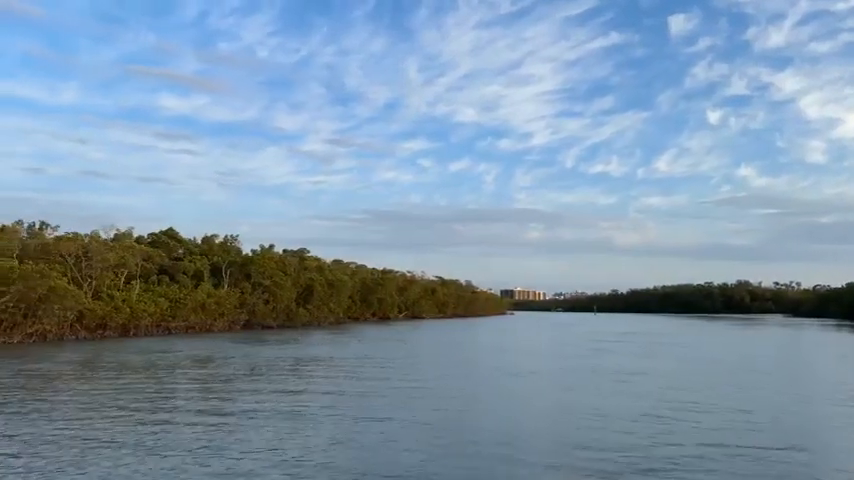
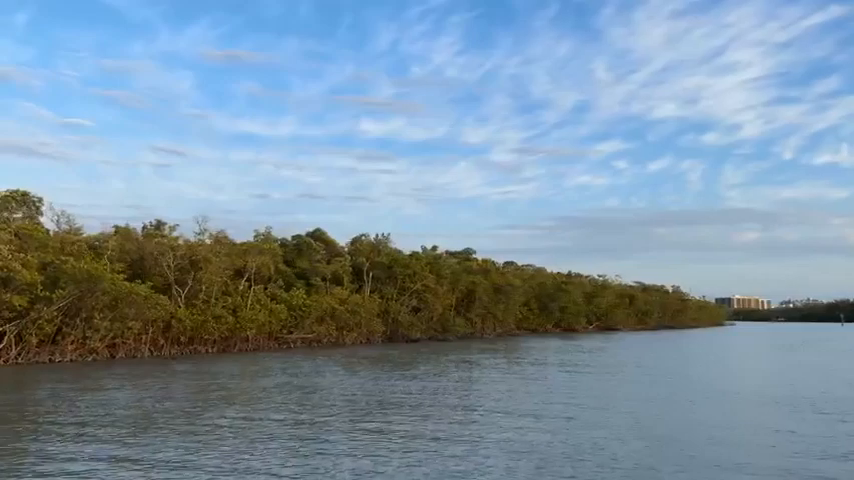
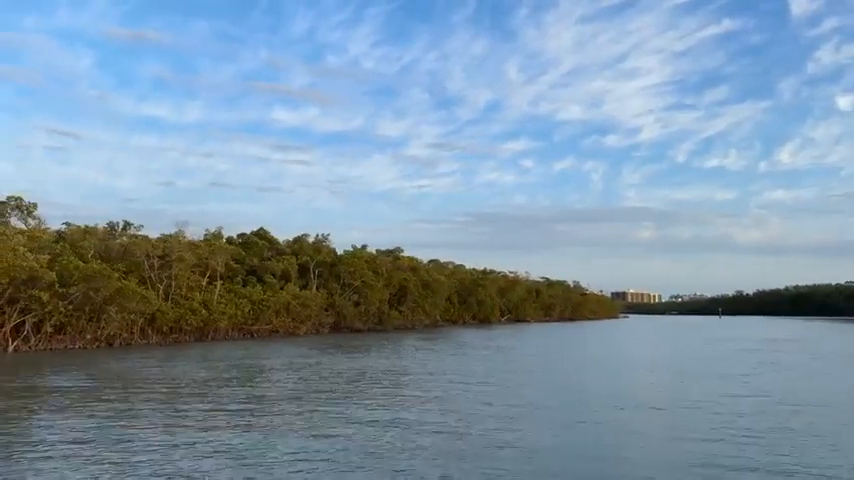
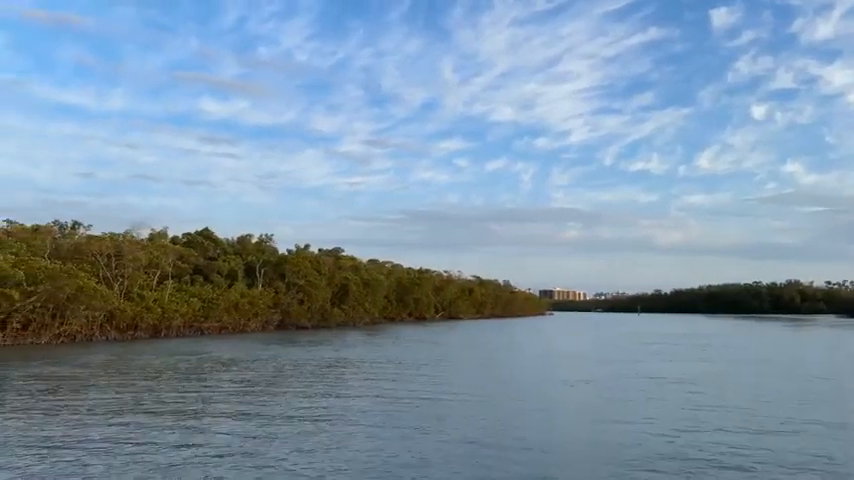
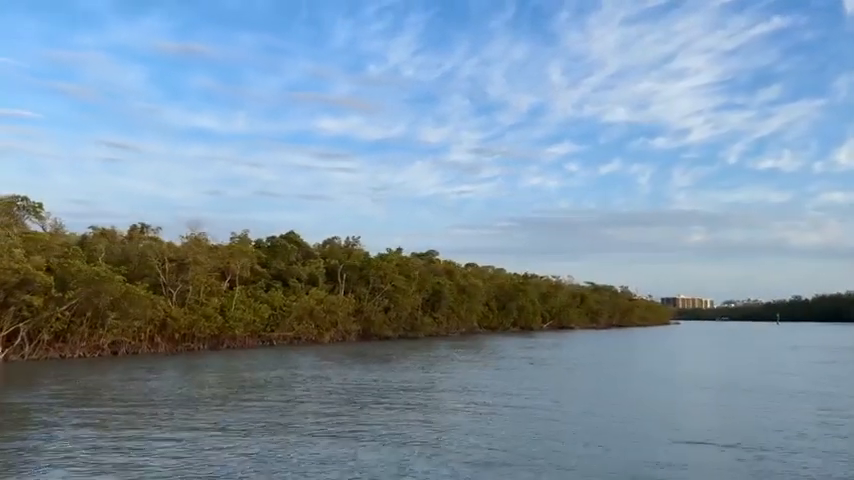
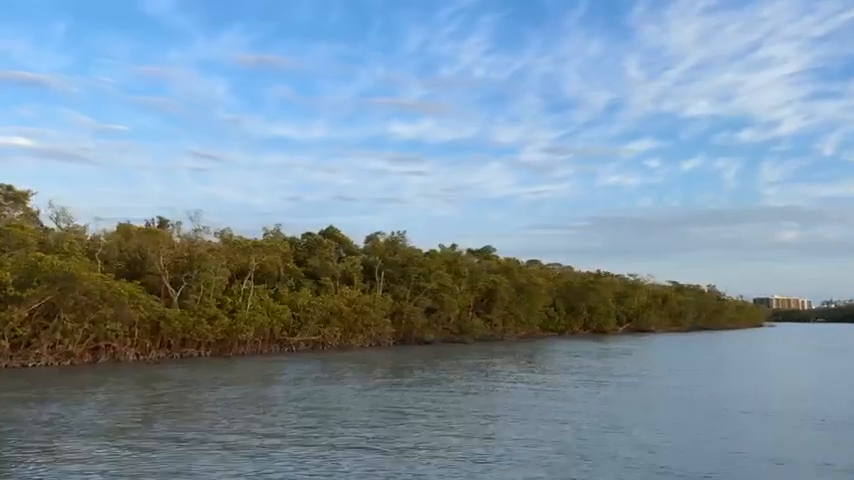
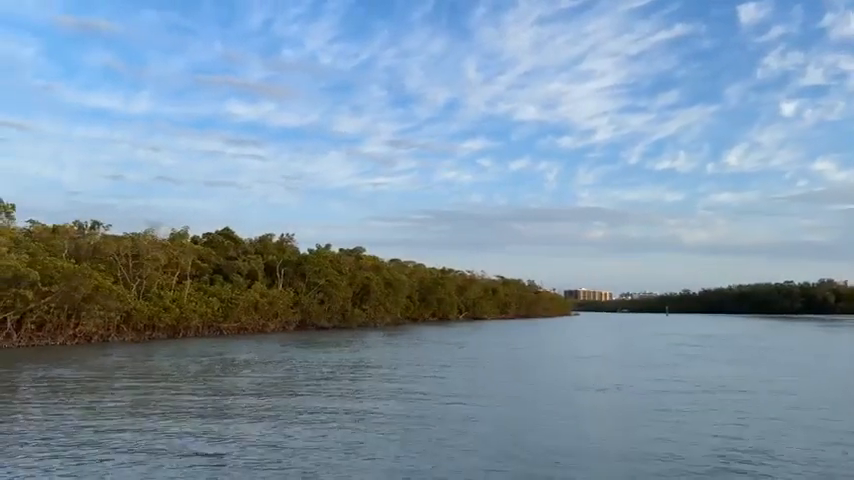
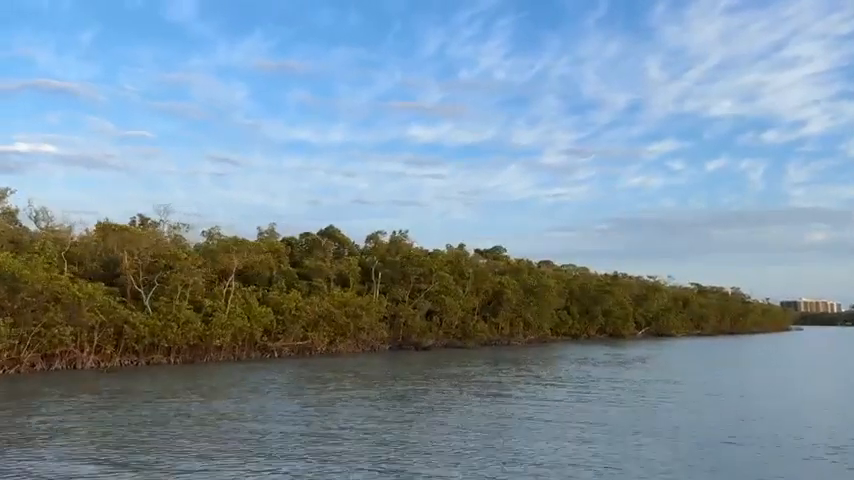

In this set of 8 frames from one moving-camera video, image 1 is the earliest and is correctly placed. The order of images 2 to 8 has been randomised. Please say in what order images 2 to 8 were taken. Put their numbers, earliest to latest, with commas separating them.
4, 7, 3, 5, 2, 6, 8
